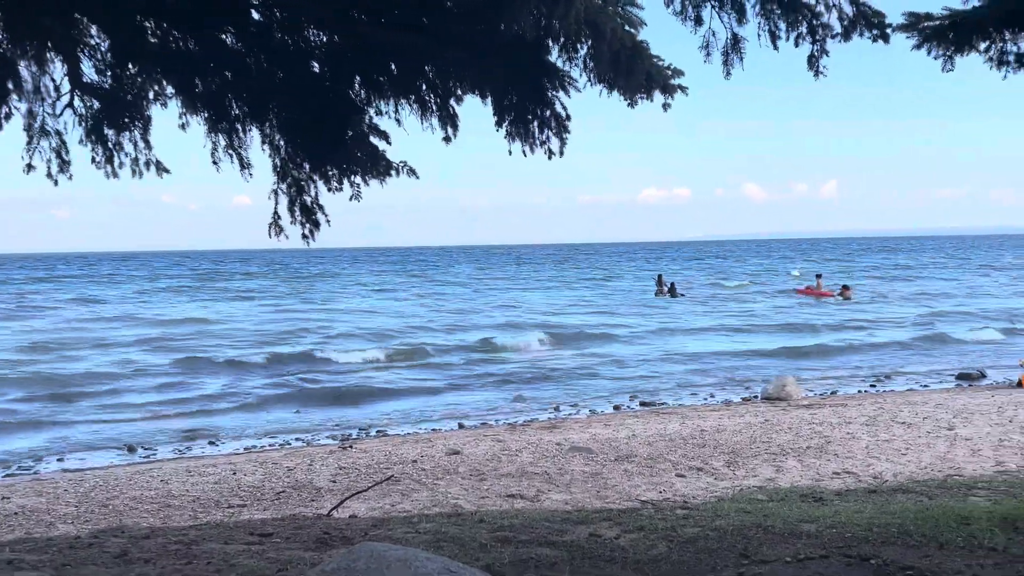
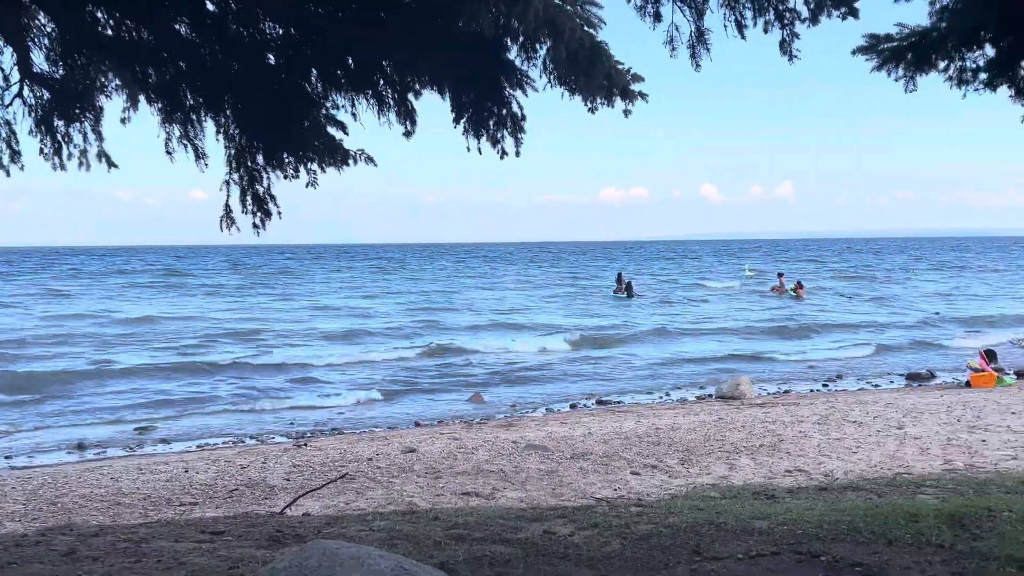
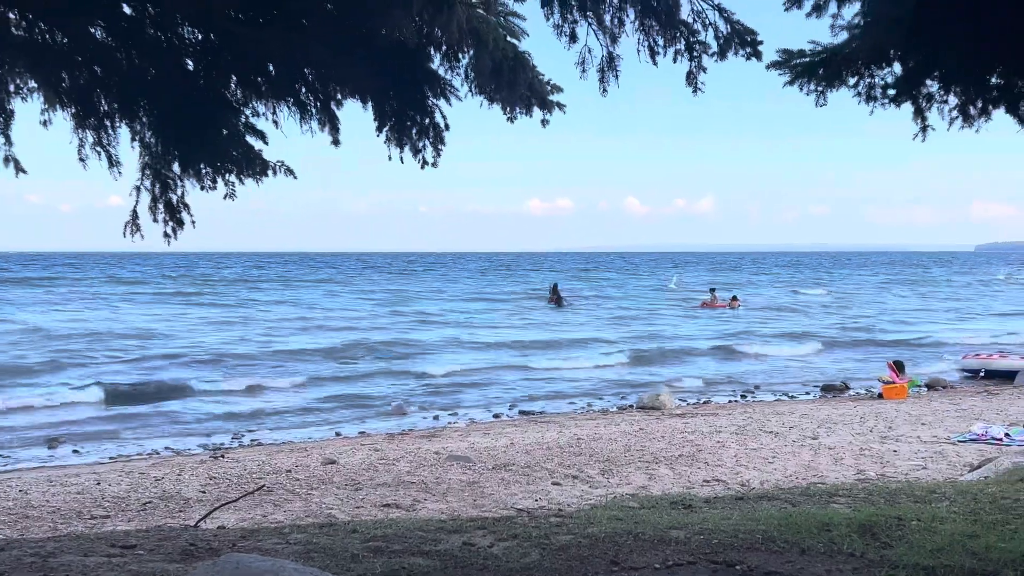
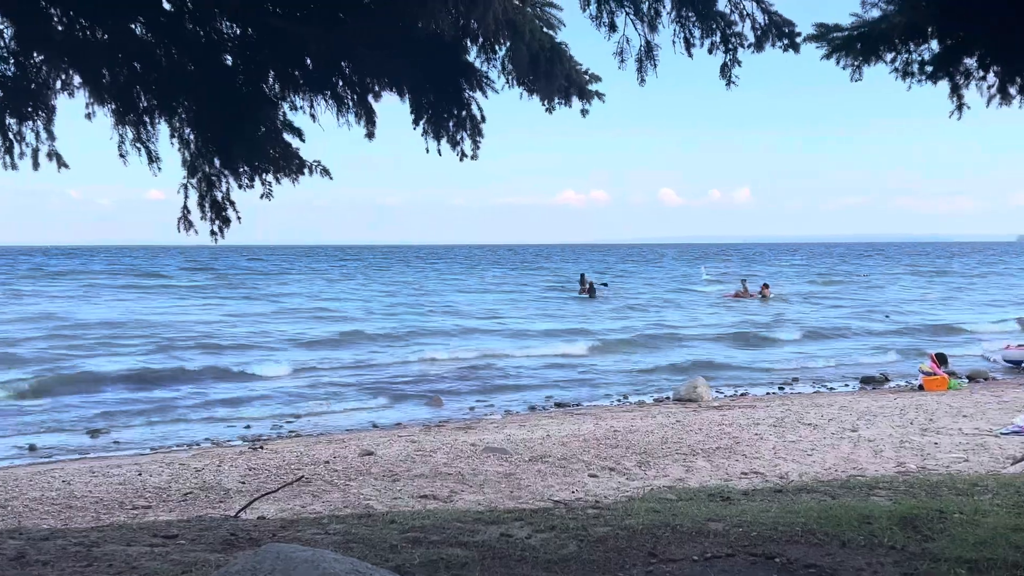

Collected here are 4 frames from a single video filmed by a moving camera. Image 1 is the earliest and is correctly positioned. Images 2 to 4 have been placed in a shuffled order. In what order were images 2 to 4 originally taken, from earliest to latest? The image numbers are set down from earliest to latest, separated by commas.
2, 4, 3
